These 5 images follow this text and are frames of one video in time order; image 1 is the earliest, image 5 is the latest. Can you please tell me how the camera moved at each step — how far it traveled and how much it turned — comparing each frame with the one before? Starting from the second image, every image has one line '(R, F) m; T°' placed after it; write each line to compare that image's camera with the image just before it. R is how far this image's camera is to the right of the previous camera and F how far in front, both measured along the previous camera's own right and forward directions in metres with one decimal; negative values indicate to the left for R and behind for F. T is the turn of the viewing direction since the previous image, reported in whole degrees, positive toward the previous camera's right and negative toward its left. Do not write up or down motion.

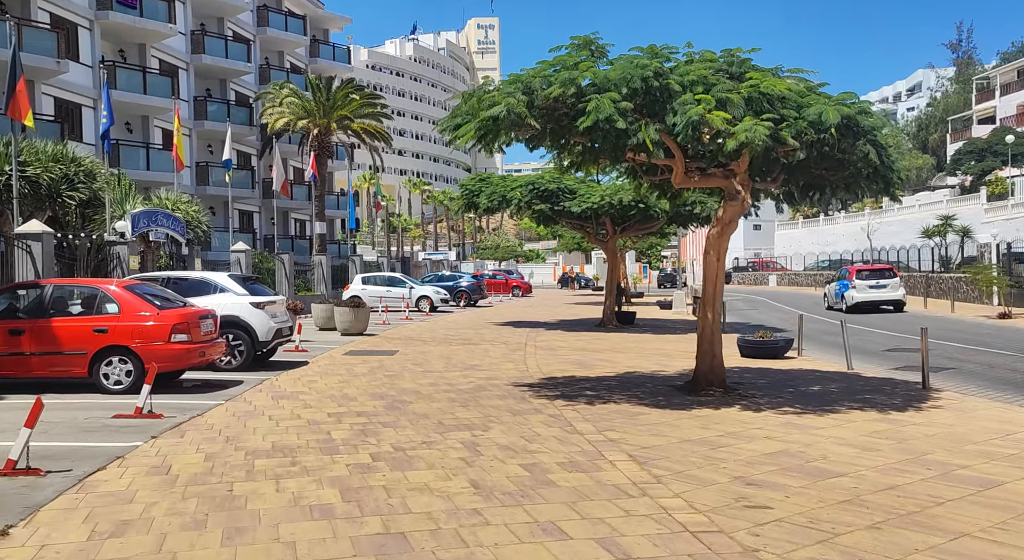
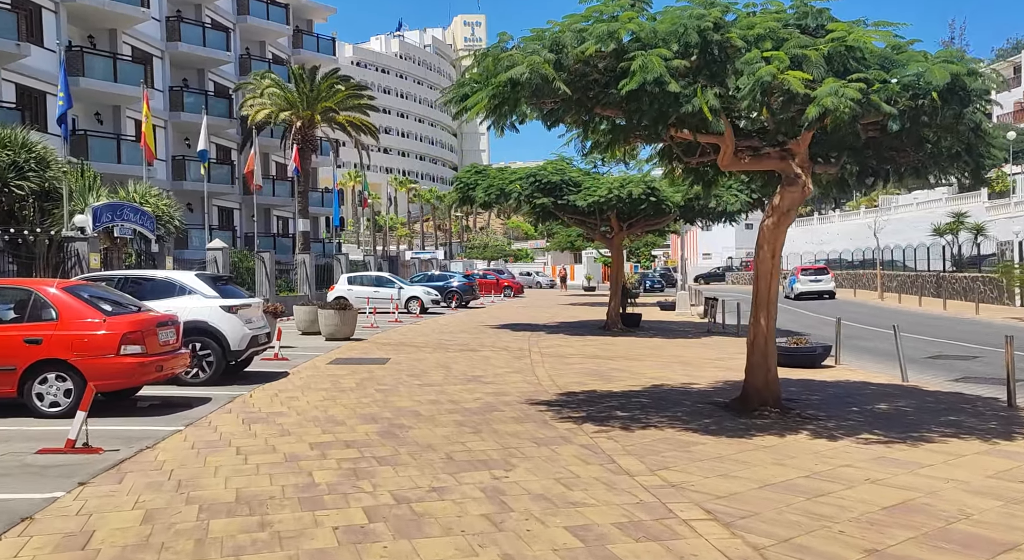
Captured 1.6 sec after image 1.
(-0.4, +1.7) m; +1°
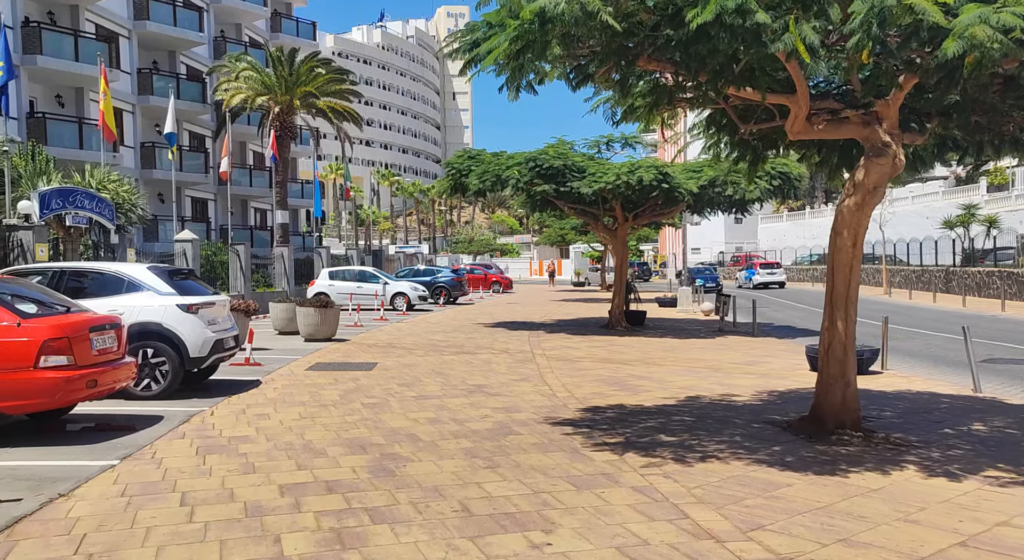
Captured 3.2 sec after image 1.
(-0.4, +1.8) m; +1°
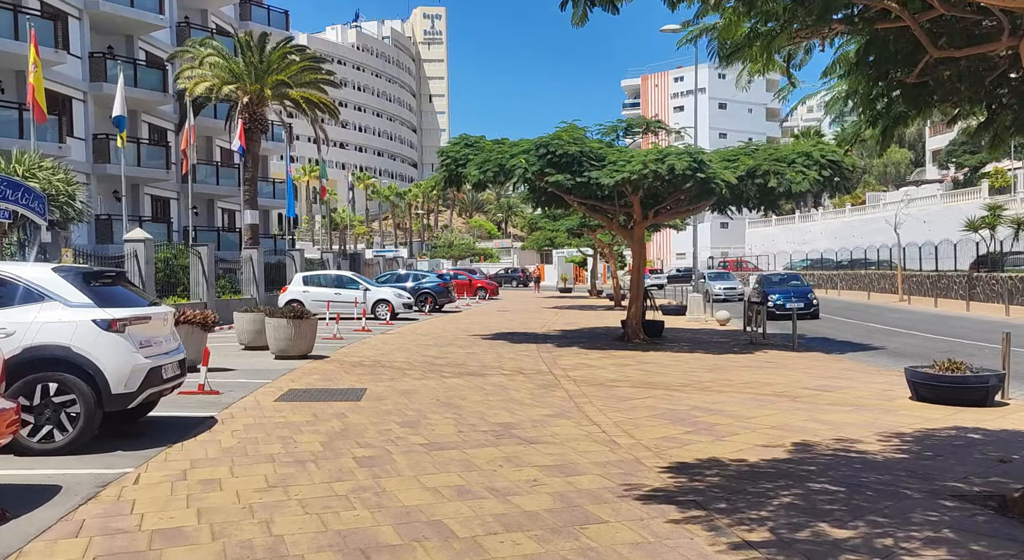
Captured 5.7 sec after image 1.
(-0.7, +2.7) m; +2°
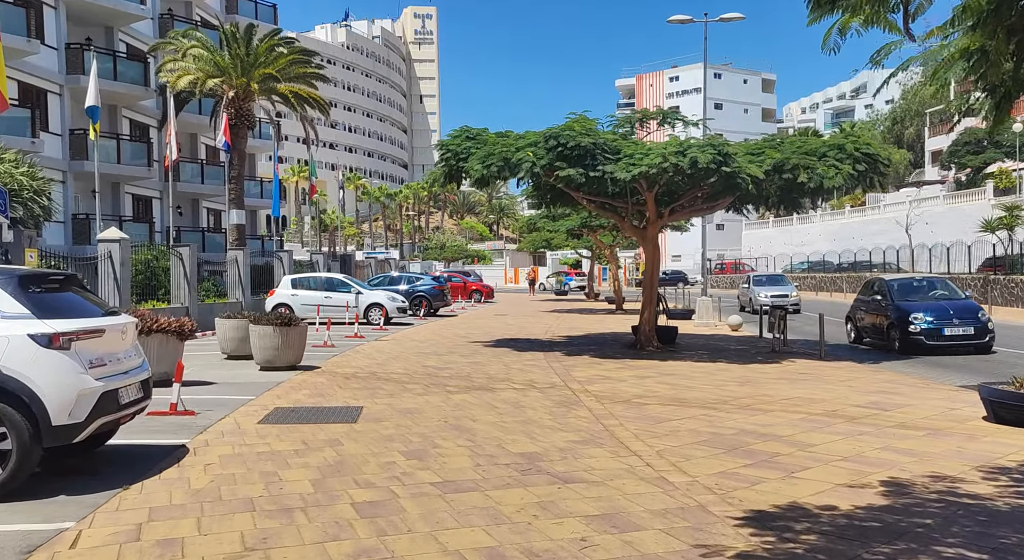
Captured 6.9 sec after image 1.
(-0.3, +1.3) m; +1°
